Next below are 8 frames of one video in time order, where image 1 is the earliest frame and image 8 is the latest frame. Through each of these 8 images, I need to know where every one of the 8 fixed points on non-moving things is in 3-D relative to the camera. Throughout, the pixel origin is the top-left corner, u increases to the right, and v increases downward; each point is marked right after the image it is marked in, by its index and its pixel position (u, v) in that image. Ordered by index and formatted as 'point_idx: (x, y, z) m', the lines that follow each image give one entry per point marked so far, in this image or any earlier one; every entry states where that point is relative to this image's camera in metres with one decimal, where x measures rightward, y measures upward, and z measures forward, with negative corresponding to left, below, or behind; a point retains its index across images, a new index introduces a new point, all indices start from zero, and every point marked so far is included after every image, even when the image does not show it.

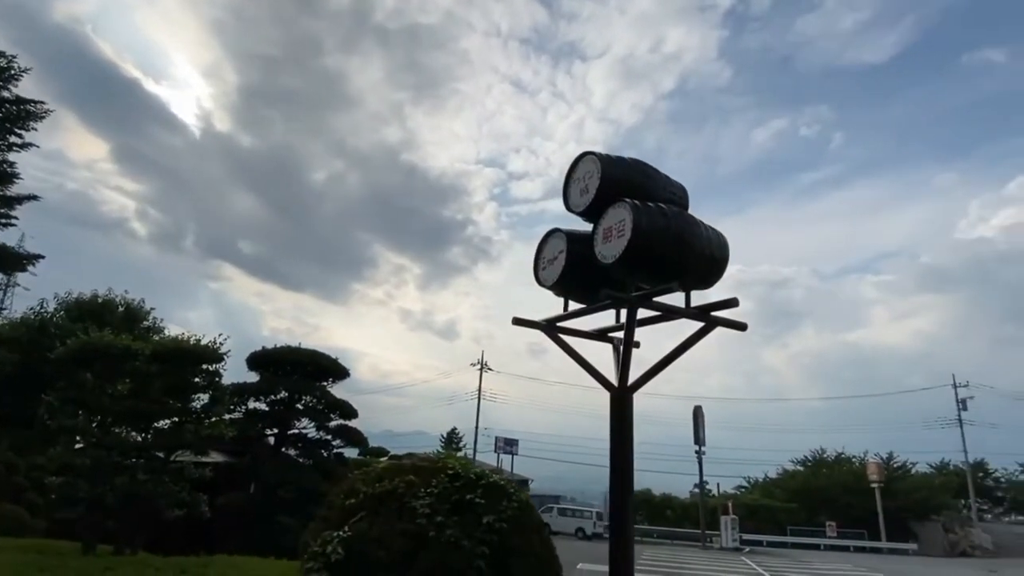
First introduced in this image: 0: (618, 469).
0: (+0.9, -1.5, +5.0) m
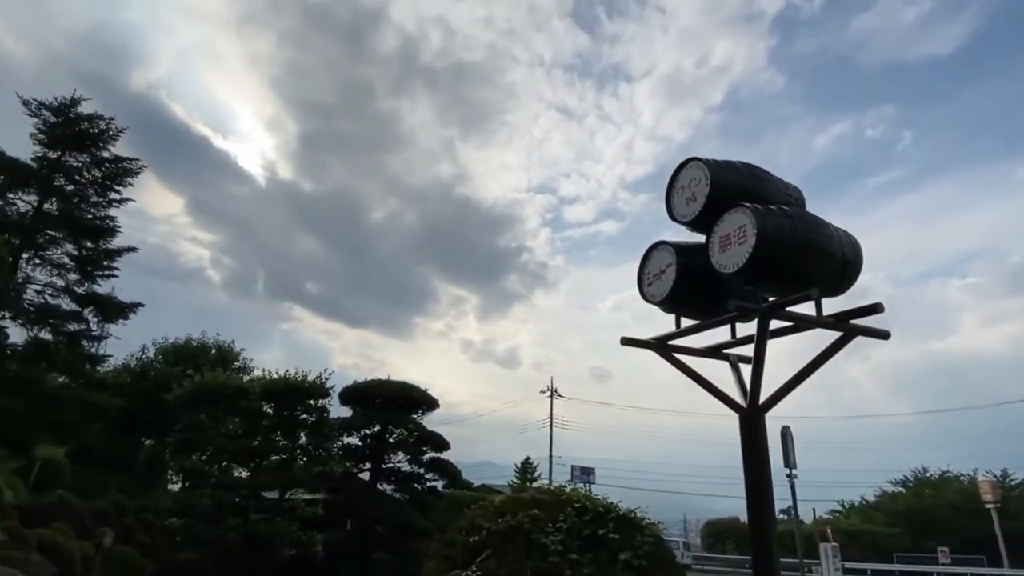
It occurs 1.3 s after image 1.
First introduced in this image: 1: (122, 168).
0: (+1.8, -1.6, +4.6) m
1: (-7.8, +2.4, +12.3) m
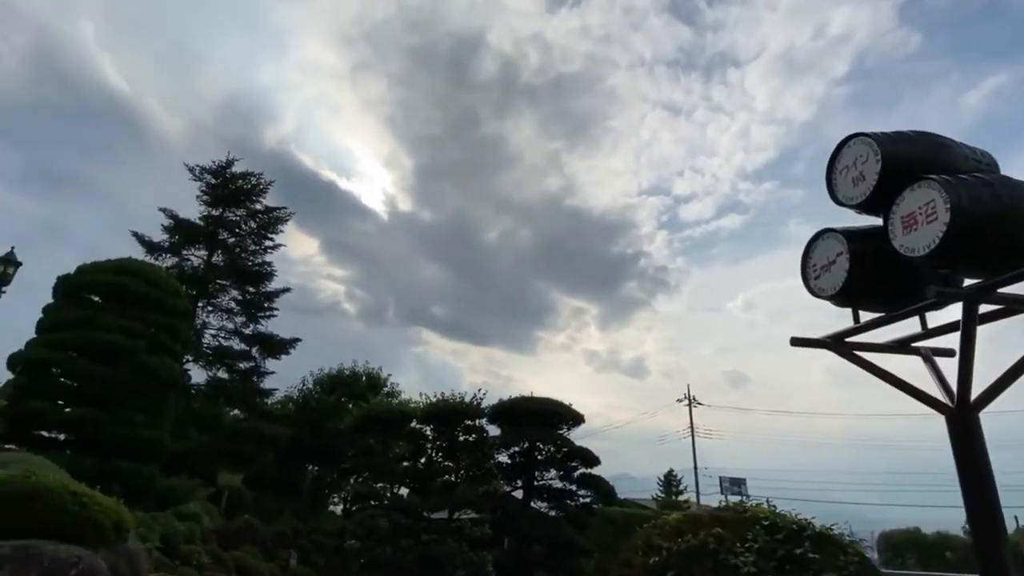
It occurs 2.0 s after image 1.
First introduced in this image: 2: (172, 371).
0: (+3.1, -1.5, +4.0) m
1: (-5.2, +1.5, +13.4) m
2: (-4.3, -1.1, +7.7) m
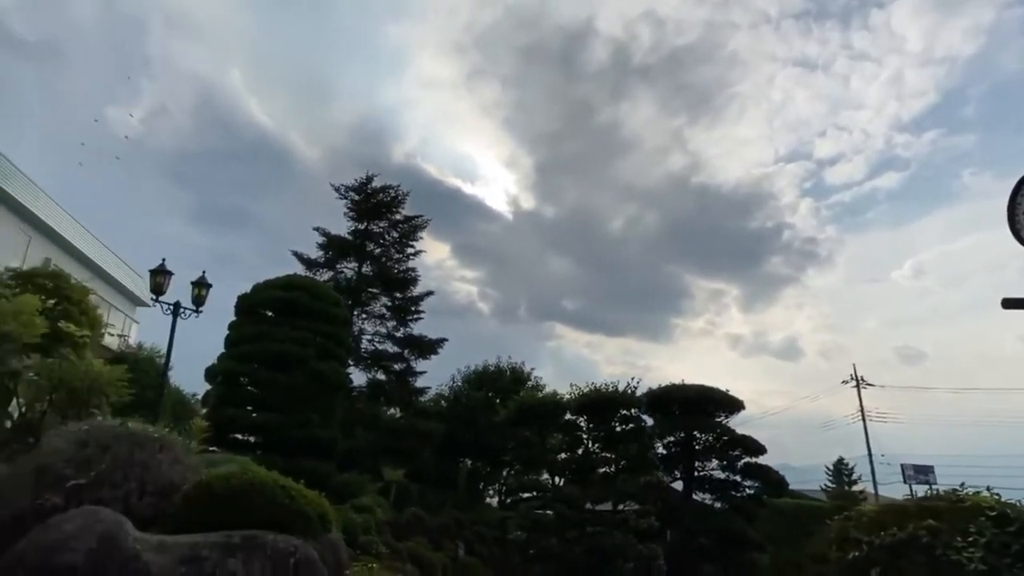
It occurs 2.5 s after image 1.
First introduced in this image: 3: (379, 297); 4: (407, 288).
0: (+4.1, -1.1, +3.1) m
1: (-2.3, +1.4, +14.1) m
2: (-2.4, -1.2, +8.3) m
3: (-3.0, -0.2, +13.7) m
4: (-2.4, 0.0, +13.8) m
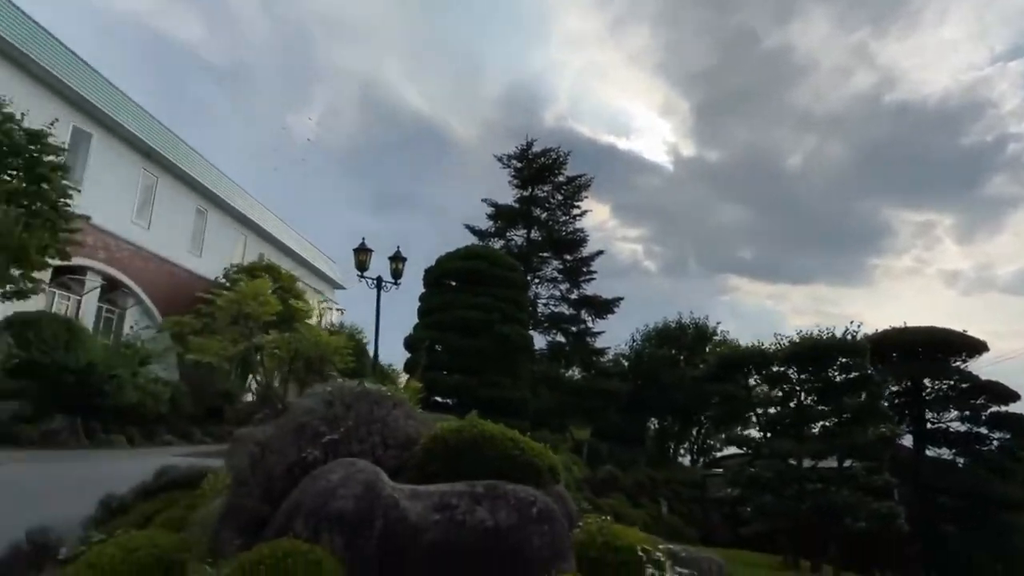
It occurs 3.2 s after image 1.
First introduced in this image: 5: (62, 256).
0: (+5.0, -0.5, +1.8) m
1: (+1.5, +2.3, +13.9) m
2: (+0.2, -0.7, +8.5) m
3: (+0.9, +0.6, +13.8) m
4: (+1.5, +0.9, +13.8) m
5: (-8.7, +0.6, +11.8) m
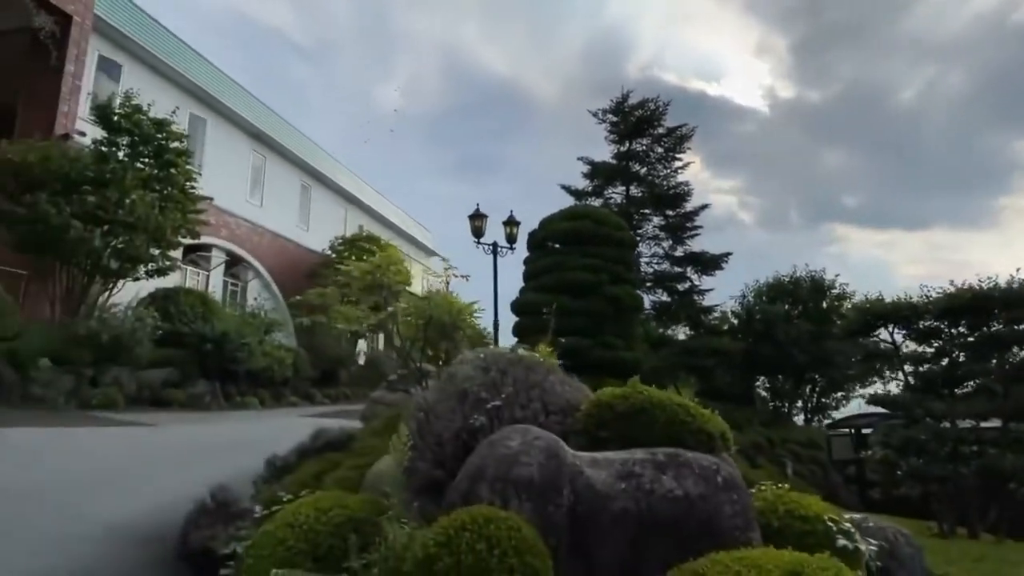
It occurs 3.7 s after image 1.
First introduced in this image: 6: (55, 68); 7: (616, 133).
0: (+5.5, -0.2, +1.0) m
1: (+3.6, +3.3, +13.3) m
2: (+1.7, -0.1, +8.3) m
3: (+3.0, +1.6, +13.4) m
4: (+3.6, +1.8, +13.3) m
5: (-6.7, +1.1, +12.8) m
6: (-9.1, +4.4, +12.2) m
7: (+2.3, +3.5, +13.8) m
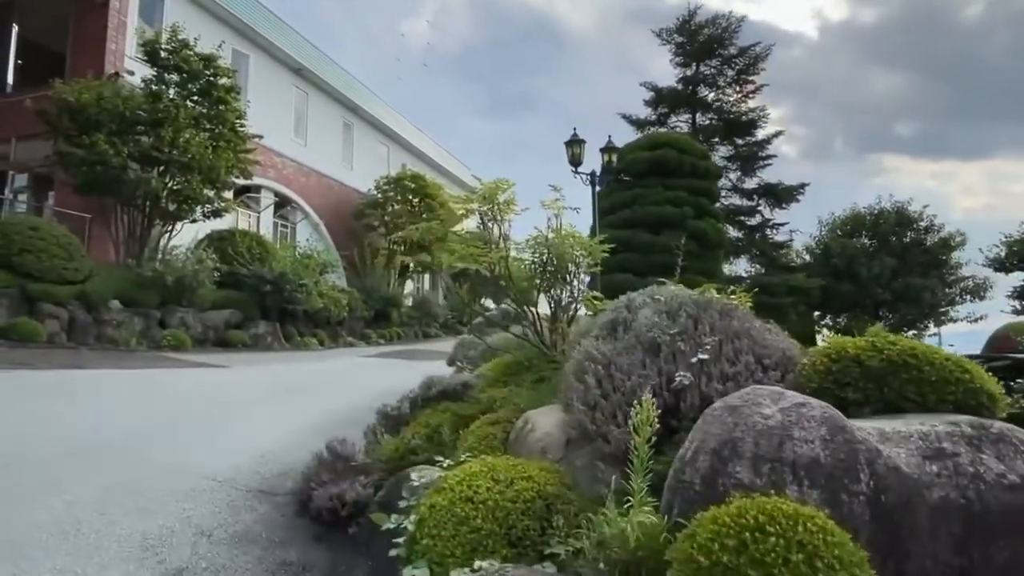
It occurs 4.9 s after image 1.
0: (+6.0, 0.0, +0.3) m
1: (+4.8, +4.6, +12.3) m
2: (+2.6, +0.7, +7.8) m
3: (+4.3, +2.9, +12.5) m
4: (+4.8, +3.1, +12.3) m
5: (-5.5, +2.3, +12.5) m
6: (-8.0, +5.5, +11.7) m
7: (+3.5, +4.9, +12.8) m
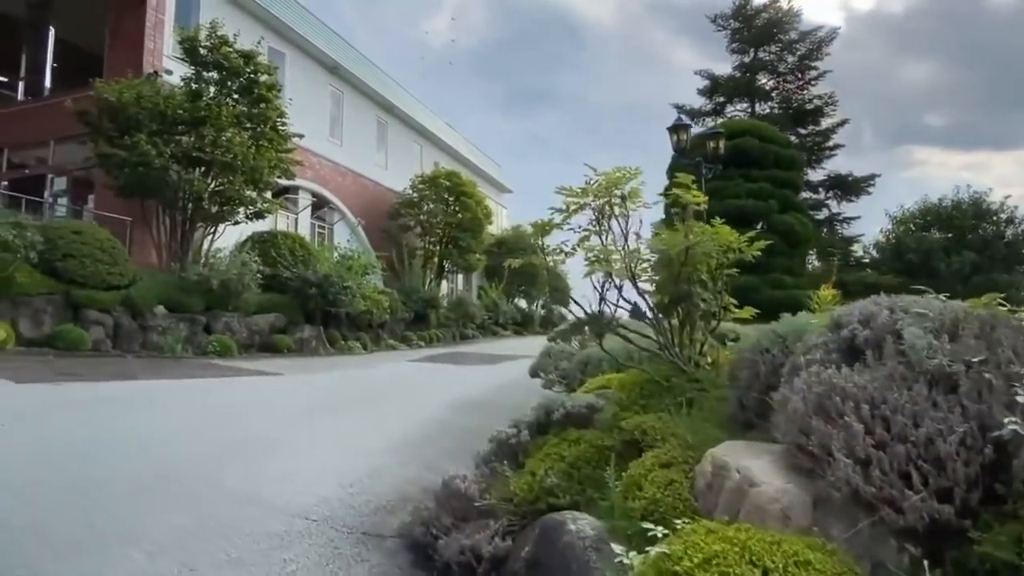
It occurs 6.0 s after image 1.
0: (+6.6, 0.0, -0.5) m
1: (+5.8, +4.7, +11.5) m
2: (+3.5, +0.7, +7.1) m
3: (+5.2, +2.9, +11.9) m
4: (+5.8, +3.2, +11.6) m
5: (-4.5, +2.3, +12.2) m
6: (-7.1, +5.4, +11.5) m
7: (+4.5, +4.9, +12.2) m
